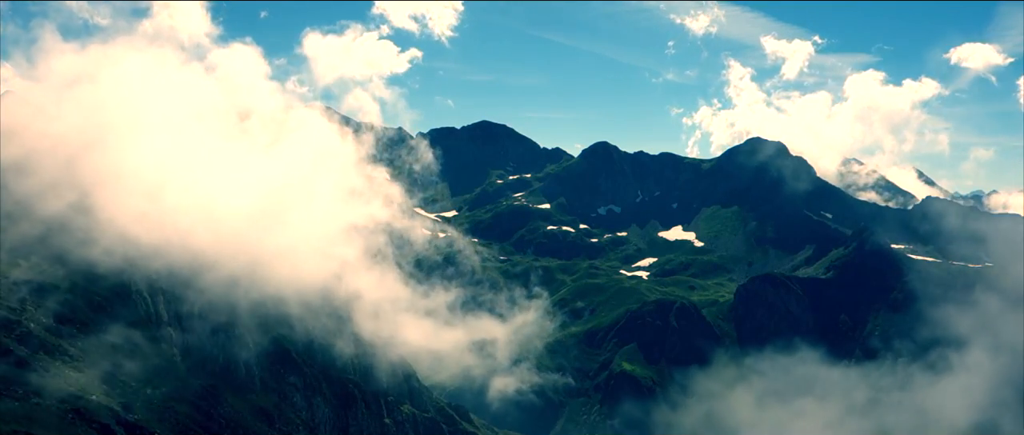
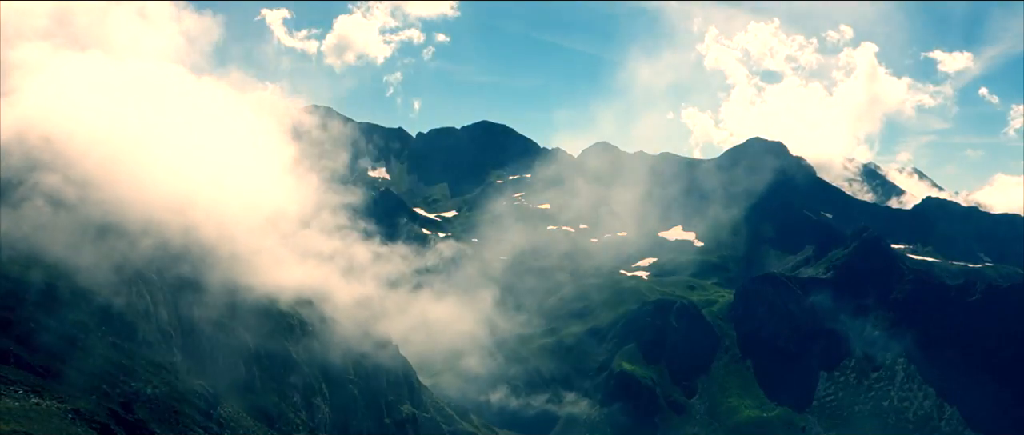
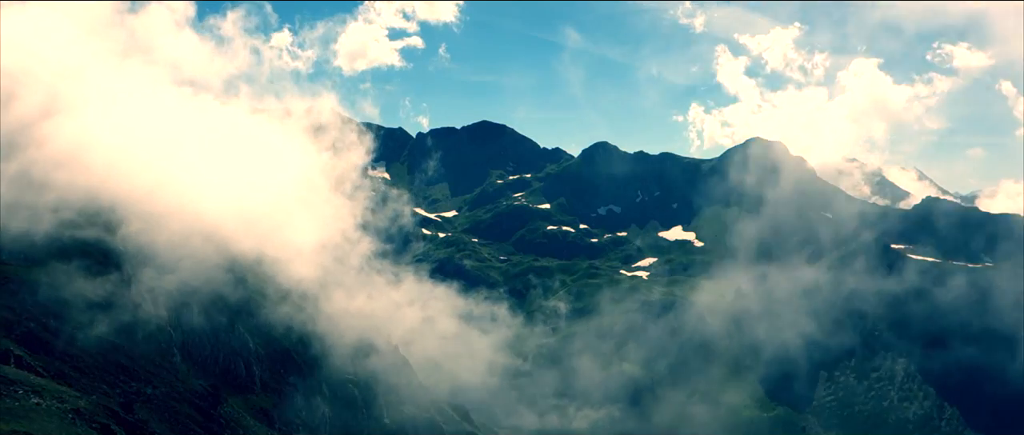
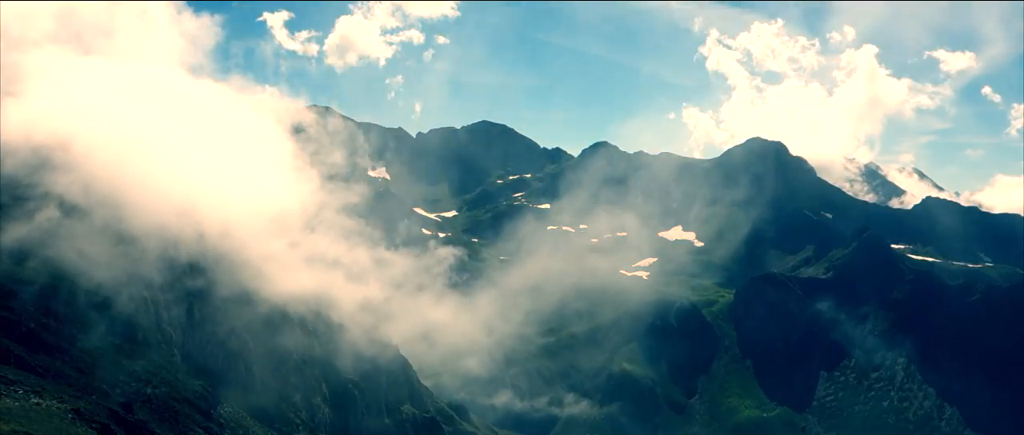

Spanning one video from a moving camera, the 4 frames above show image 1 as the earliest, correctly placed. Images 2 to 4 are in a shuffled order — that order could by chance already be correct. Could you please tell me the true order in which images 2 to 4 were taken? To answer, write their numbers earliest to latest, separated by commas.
3, 4, 2
